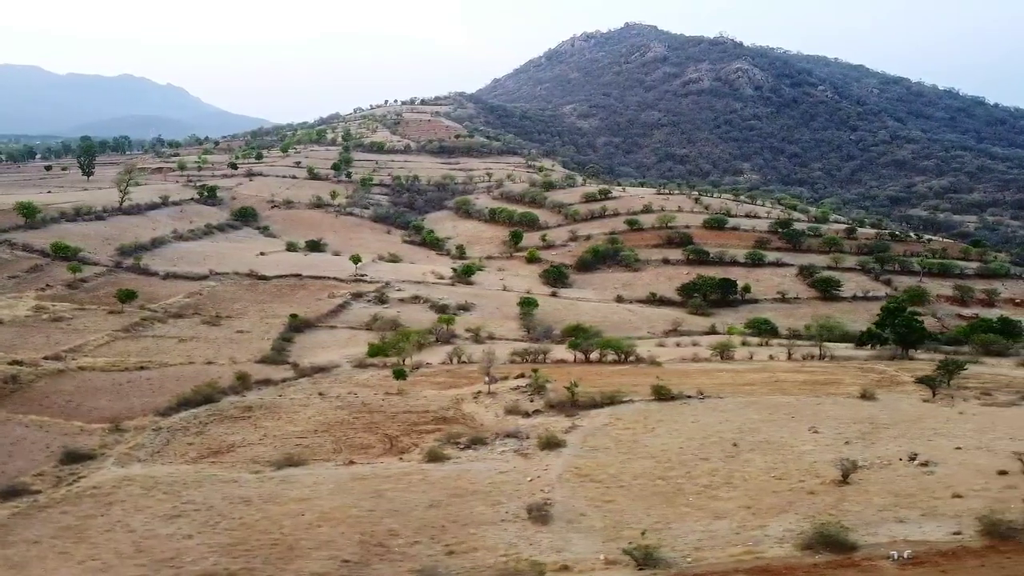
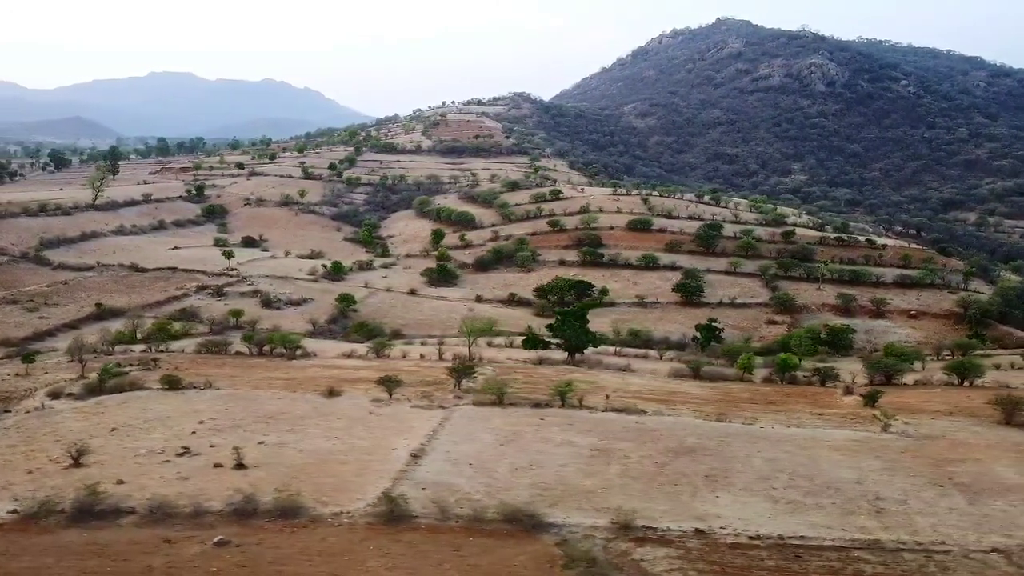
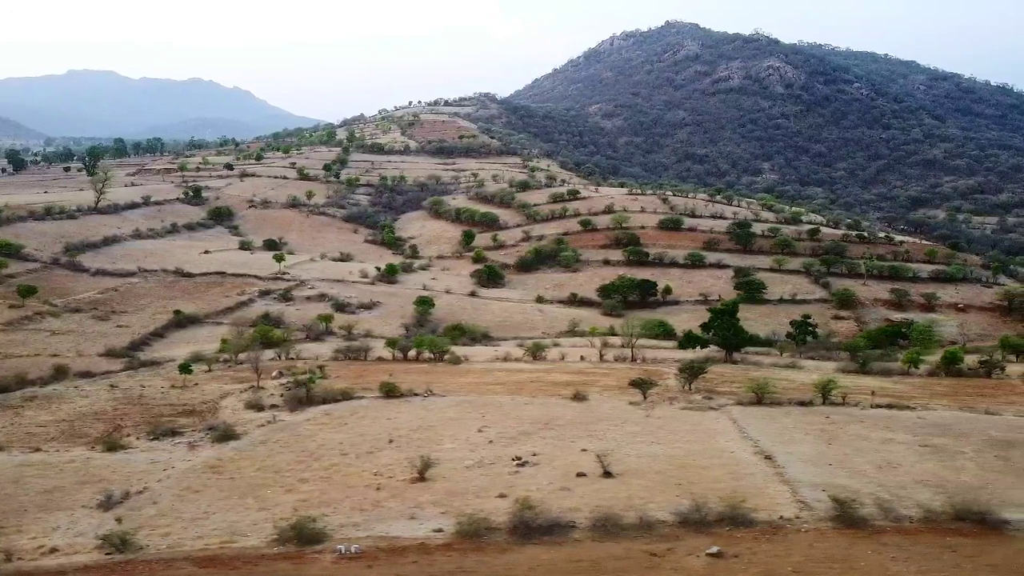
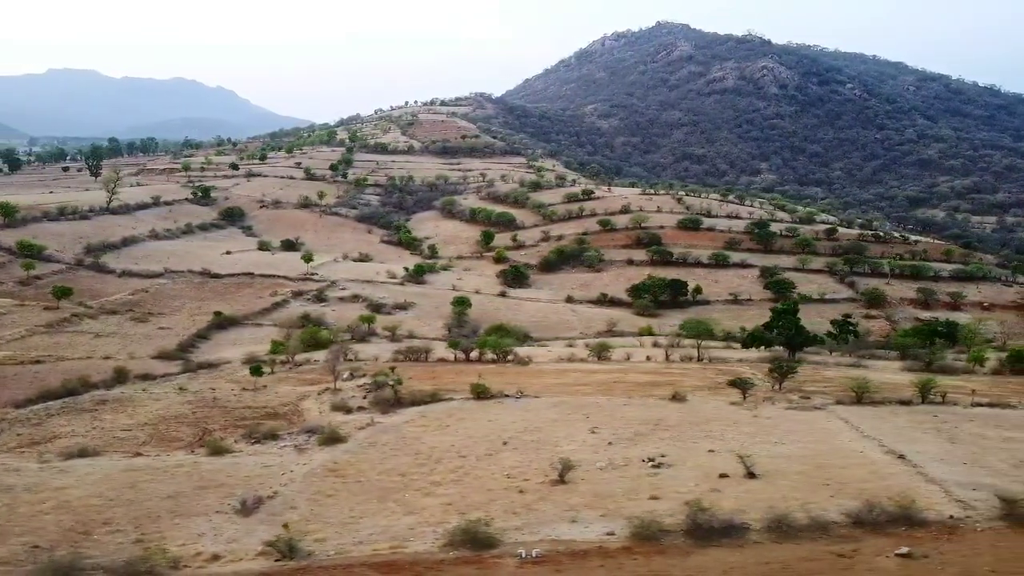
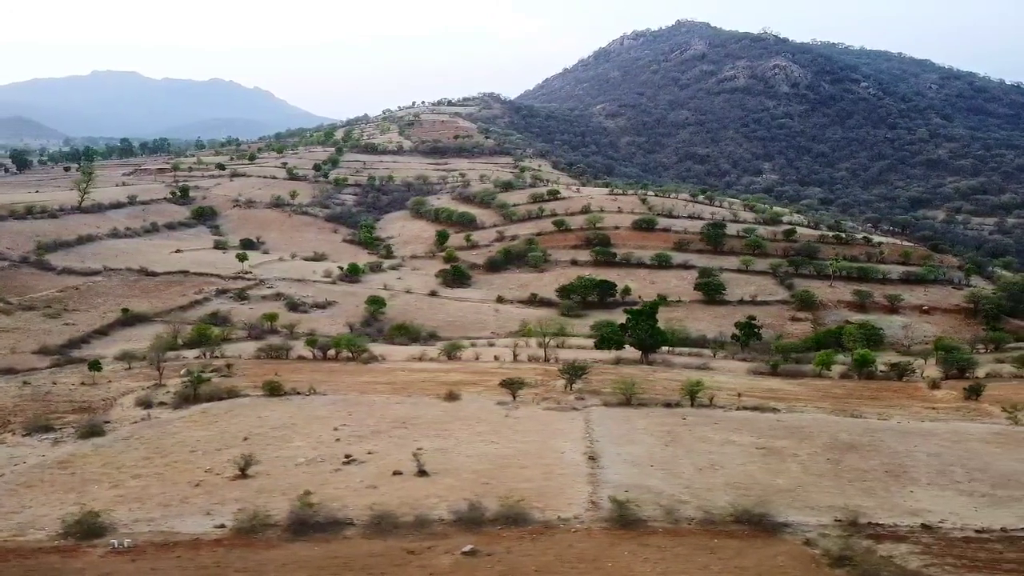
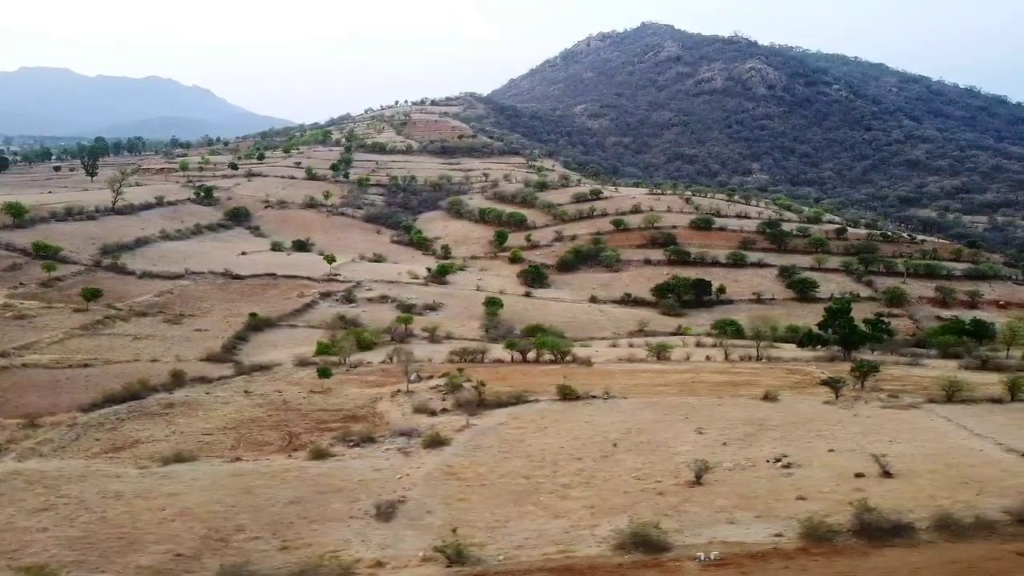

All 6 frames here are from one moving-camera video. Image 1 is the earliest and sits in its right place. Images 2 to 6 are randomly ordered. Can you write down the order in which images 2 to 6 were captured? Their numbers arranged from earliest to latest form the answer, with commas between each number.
6, 4, 3, 5, 2
